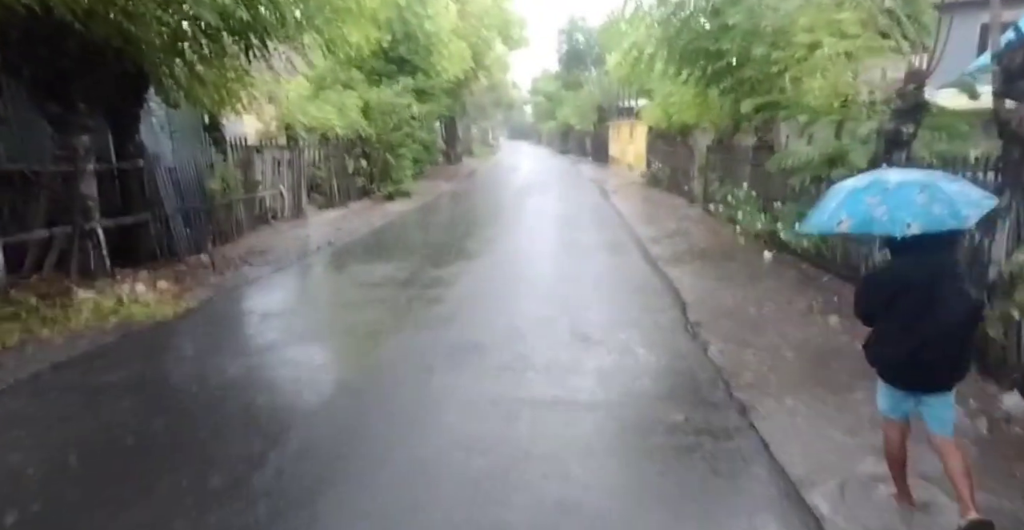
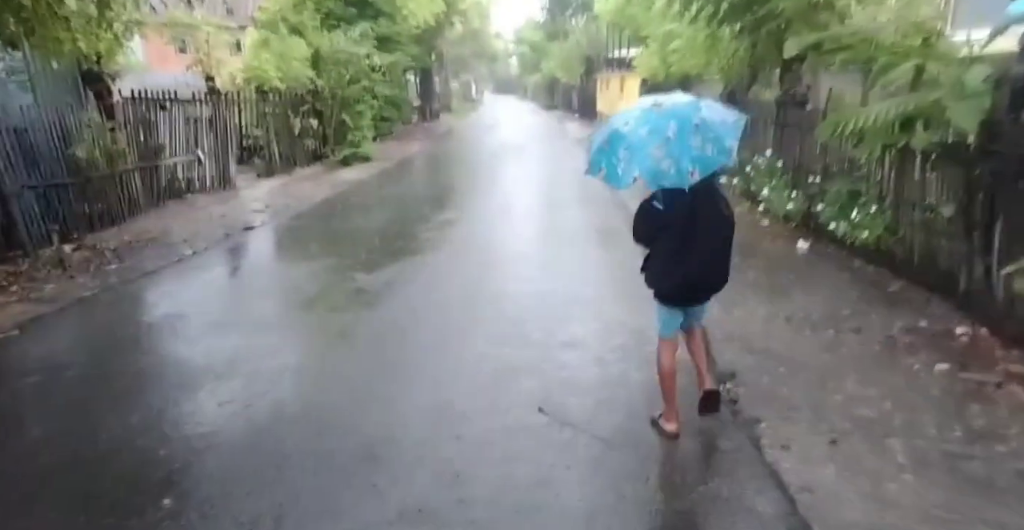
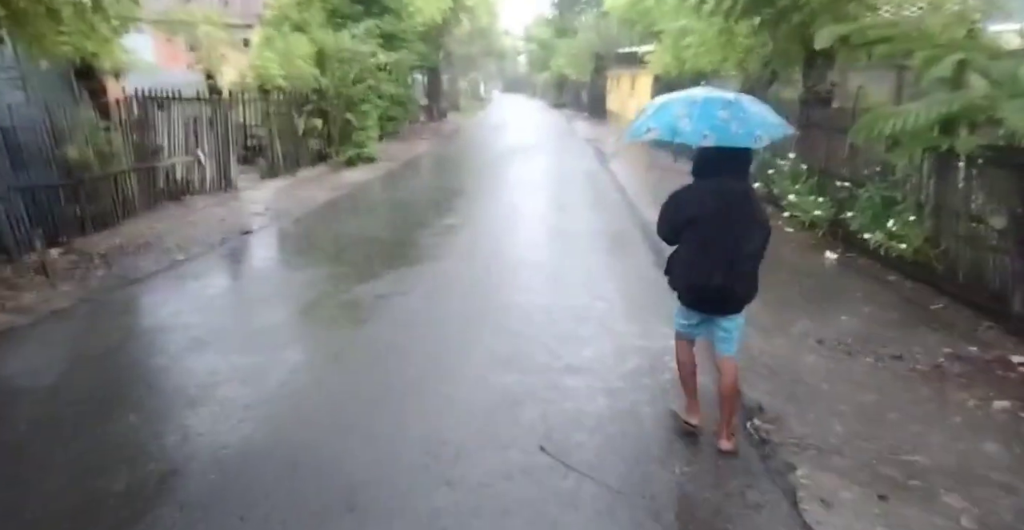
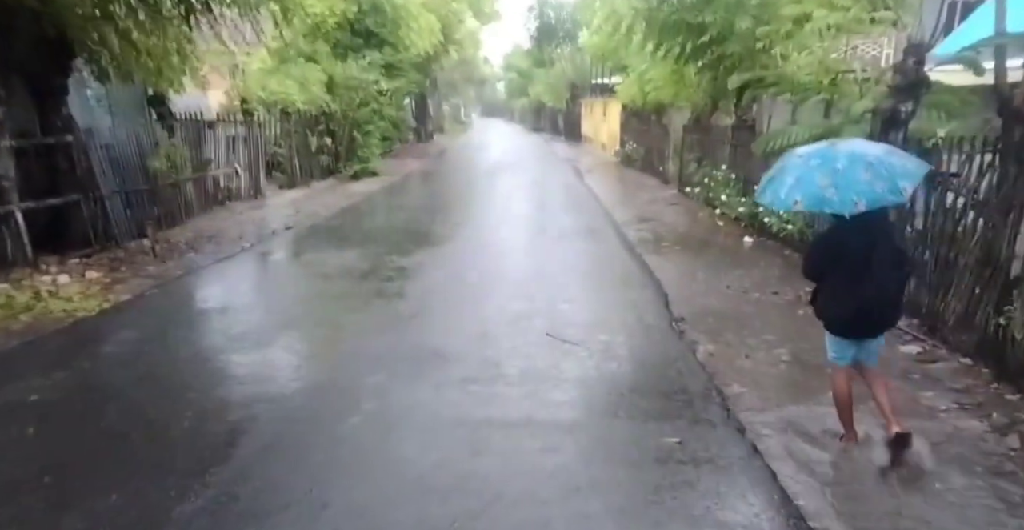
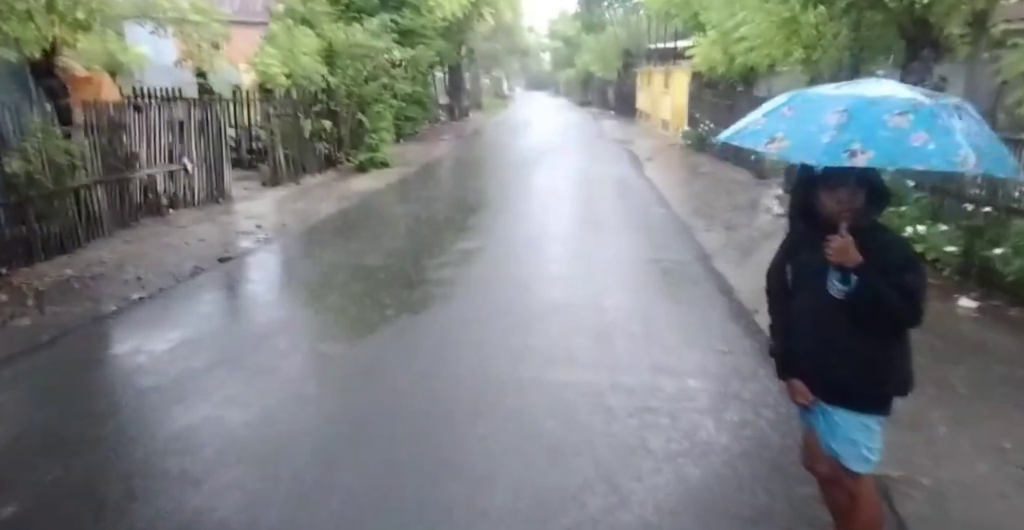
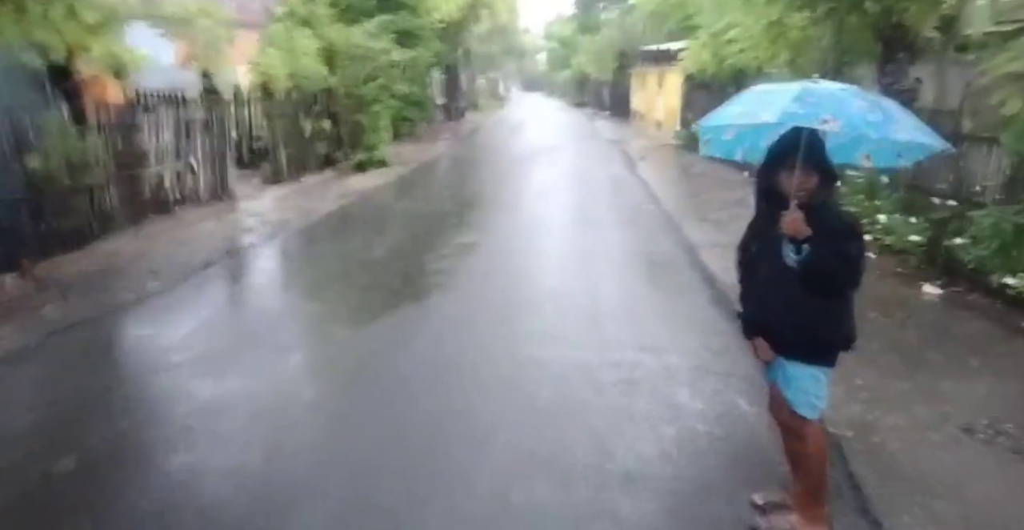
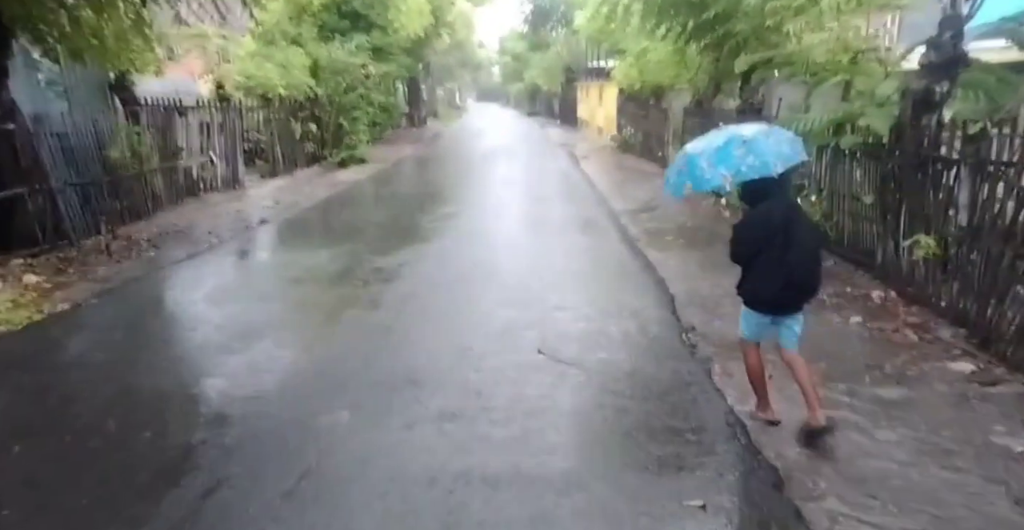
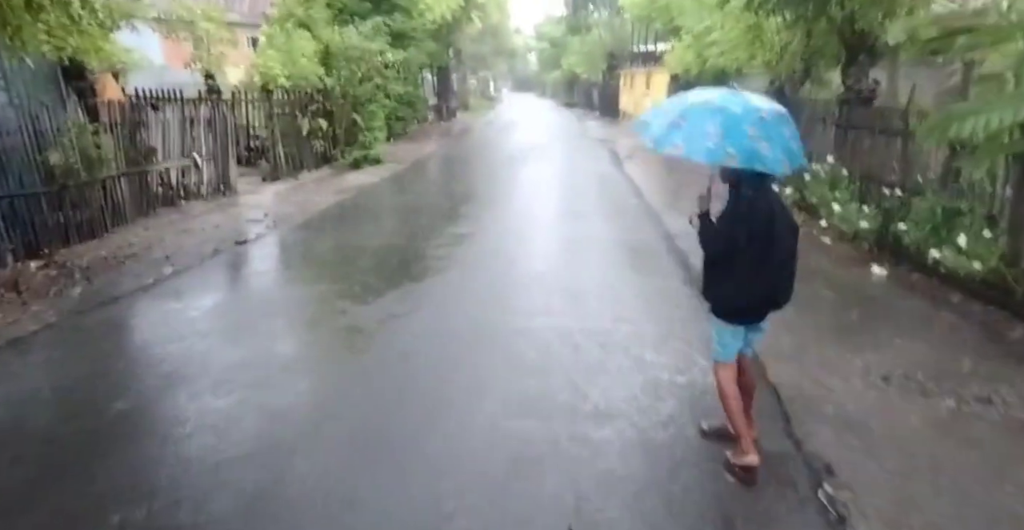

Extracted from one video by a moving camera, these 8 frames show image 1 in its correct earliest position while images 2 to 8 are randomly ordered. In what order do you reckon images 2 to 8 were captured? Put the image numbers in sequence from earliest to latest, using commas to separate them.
4, 7, 2, 3, 8, 6, 5
